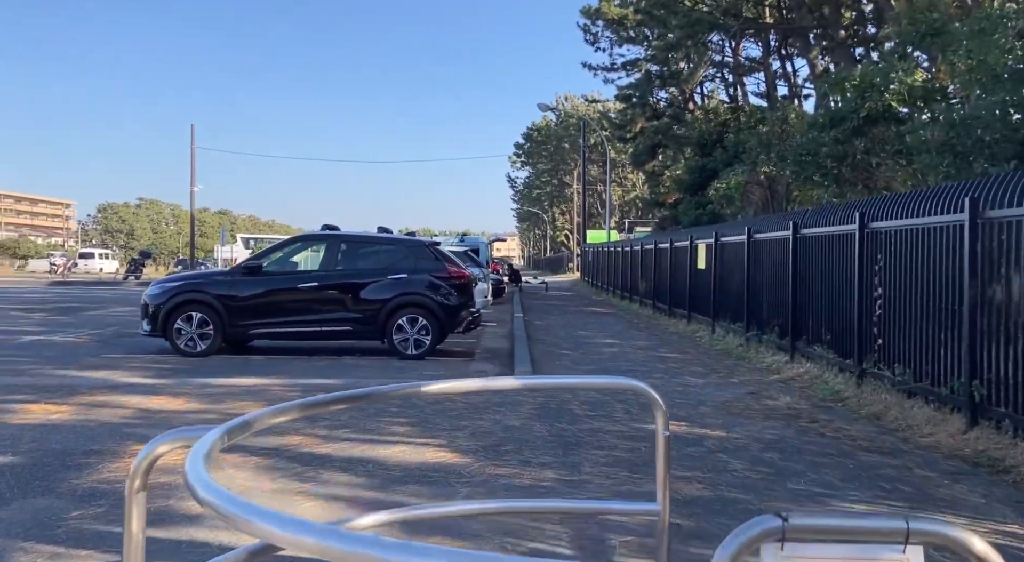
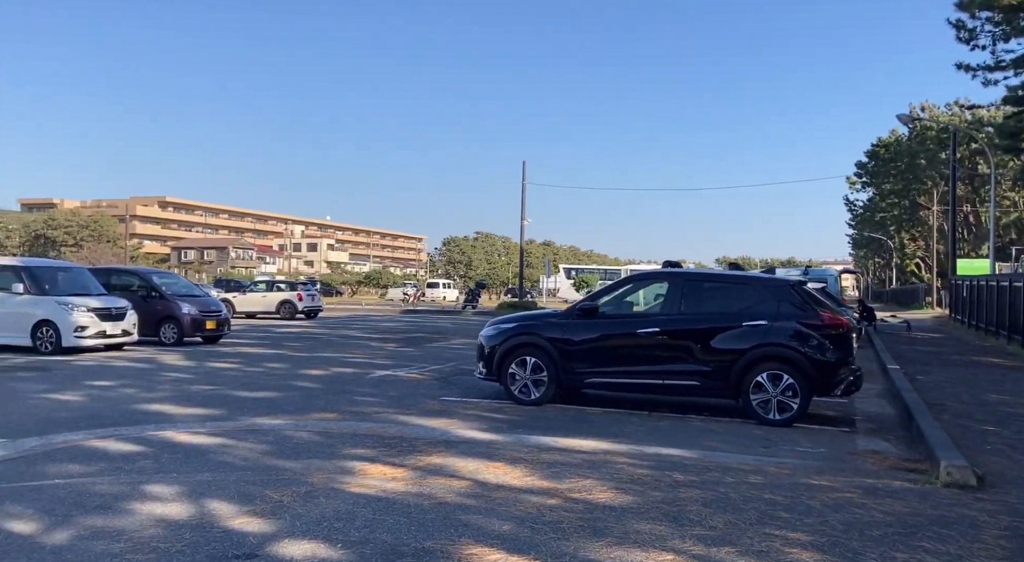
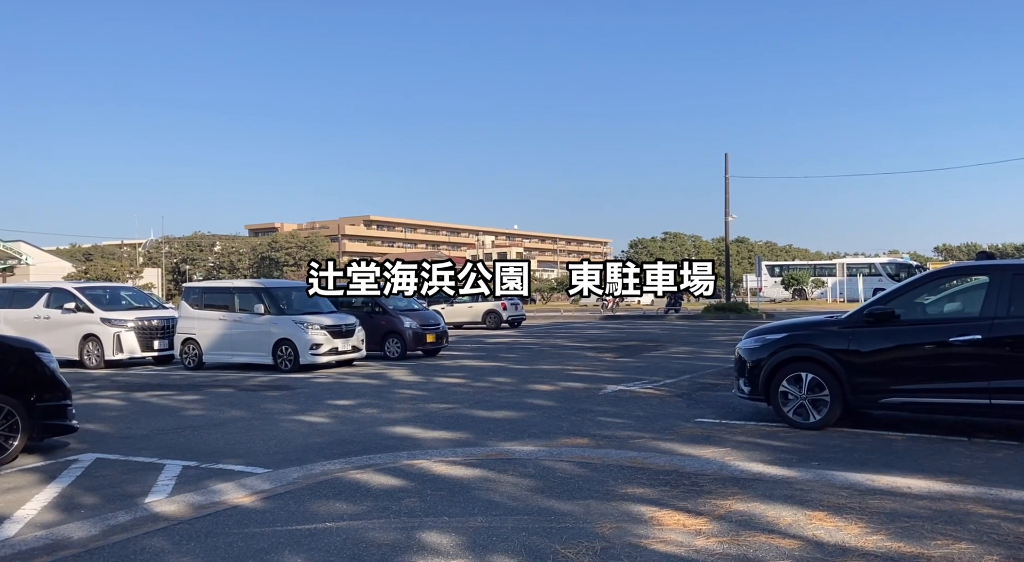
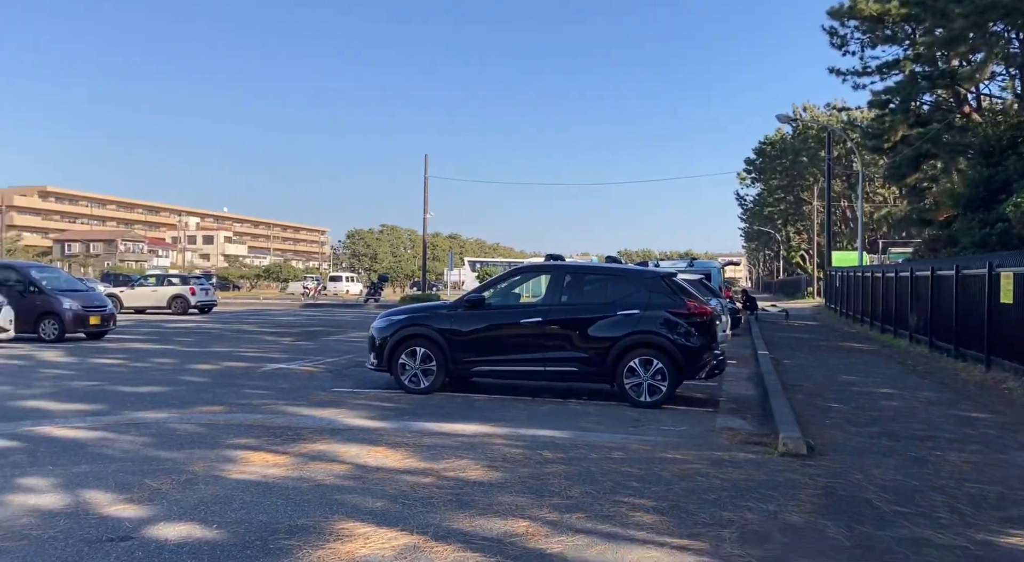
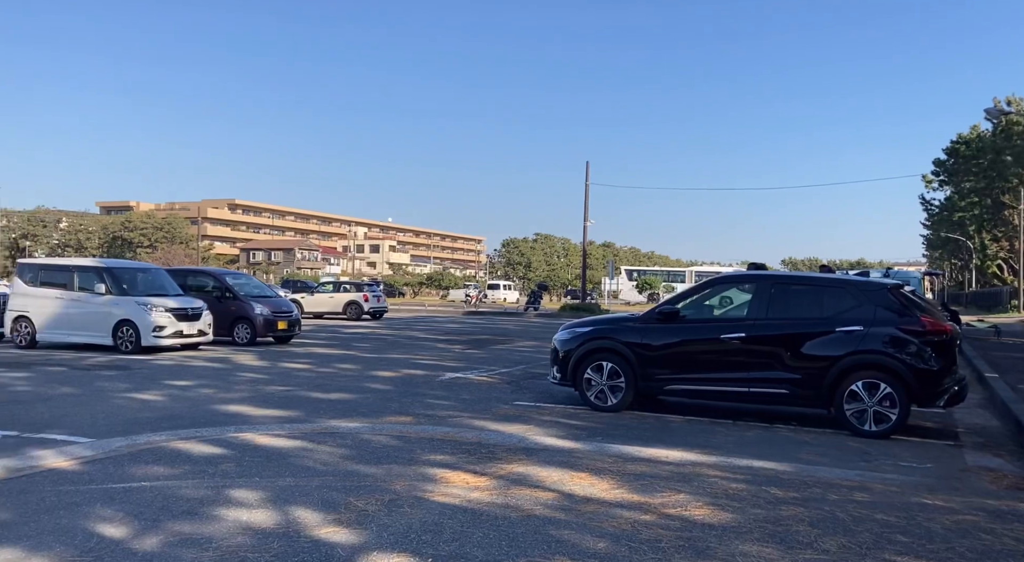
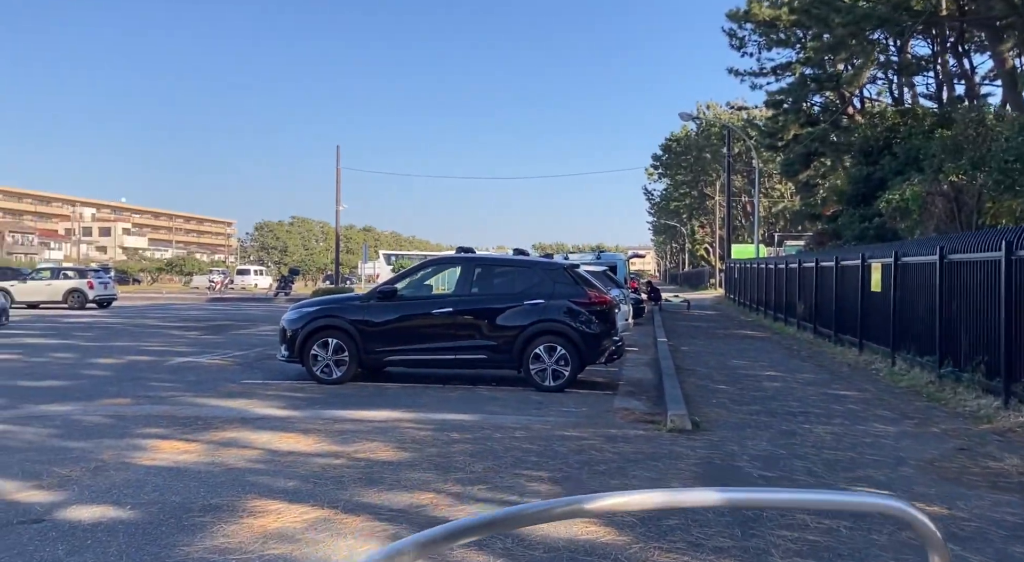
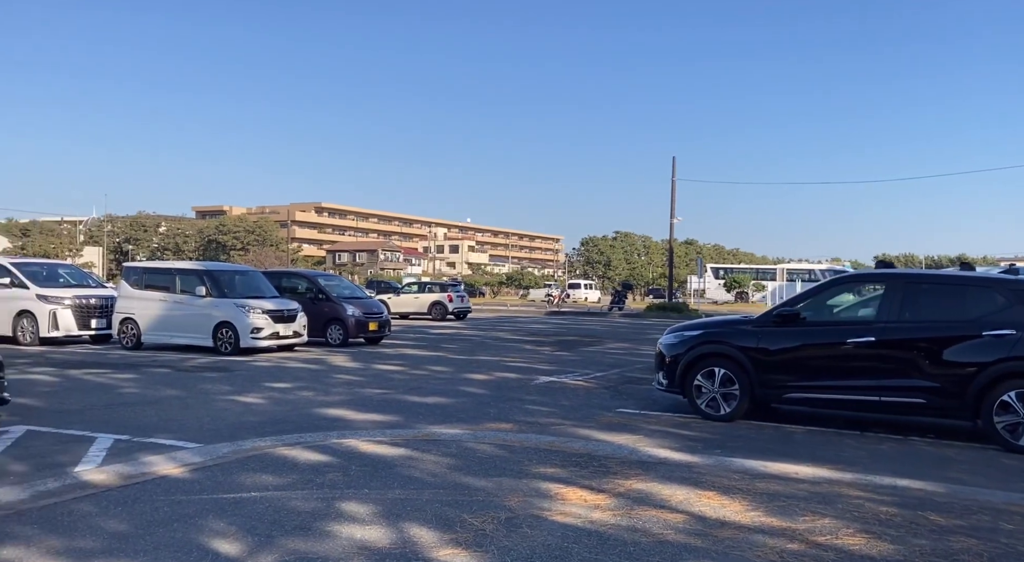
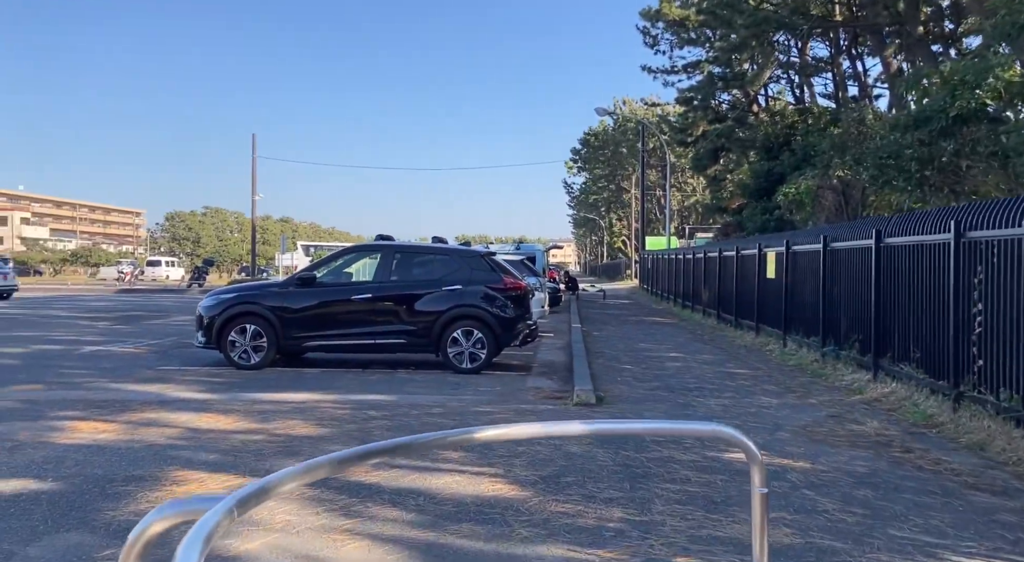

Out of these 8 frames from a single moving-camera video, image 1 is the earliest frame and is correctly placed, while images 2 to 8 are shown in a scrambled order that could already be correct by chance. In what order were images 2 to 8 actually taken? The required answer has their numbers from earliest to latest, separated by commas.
8, 6, 4, 2, 5, 7, 3
